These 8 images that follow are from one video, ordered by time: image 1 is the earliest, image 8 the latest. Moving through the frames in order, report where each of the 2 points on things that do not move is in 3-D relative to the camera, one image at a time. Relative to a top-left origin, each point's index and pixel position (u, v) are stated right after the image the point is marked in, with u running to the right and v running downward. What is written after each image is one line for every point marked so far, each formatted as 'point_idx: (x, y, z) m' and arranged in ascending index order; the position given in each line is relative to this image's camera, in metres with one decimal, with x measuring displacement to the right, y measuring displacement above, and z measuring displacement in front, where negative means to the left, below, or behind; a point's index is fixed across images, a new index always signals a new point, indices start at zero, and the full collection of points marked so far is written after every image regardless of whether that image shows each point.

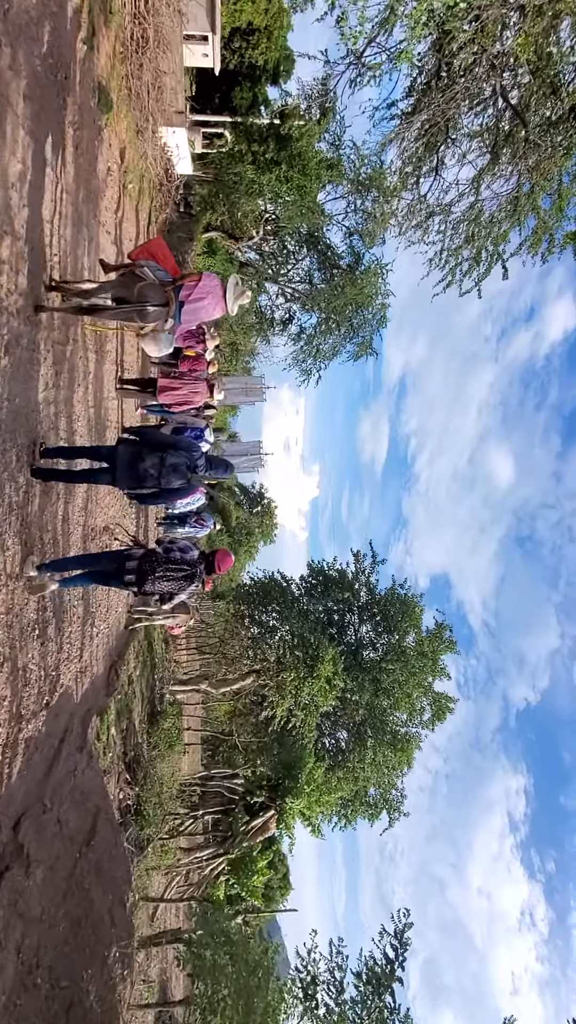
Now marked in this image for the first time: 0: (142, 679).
0: (-2.4, -2.7, +11.2) m
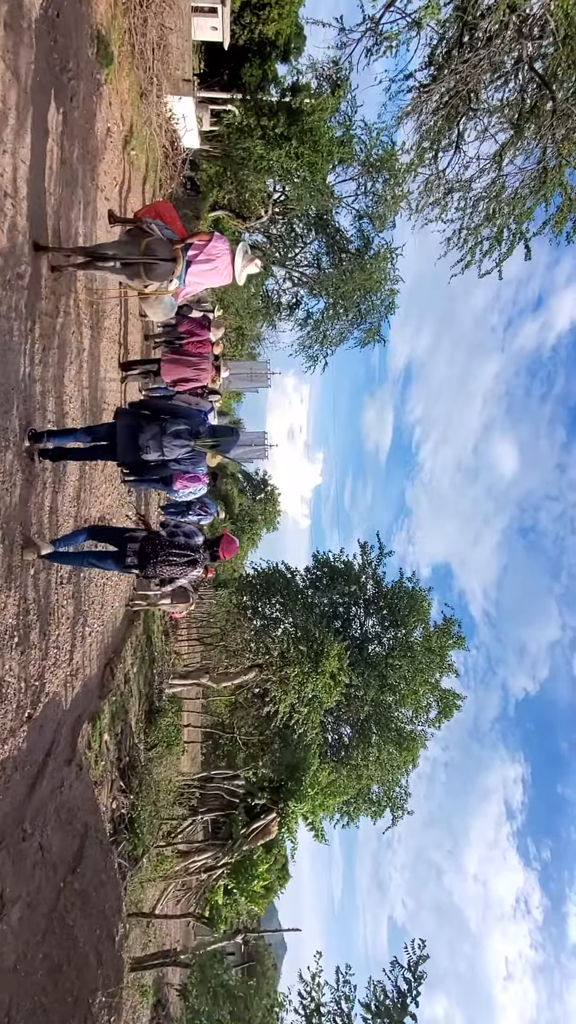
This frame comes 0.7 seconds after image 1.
0: (-2.3, -2.5, +10.7) m
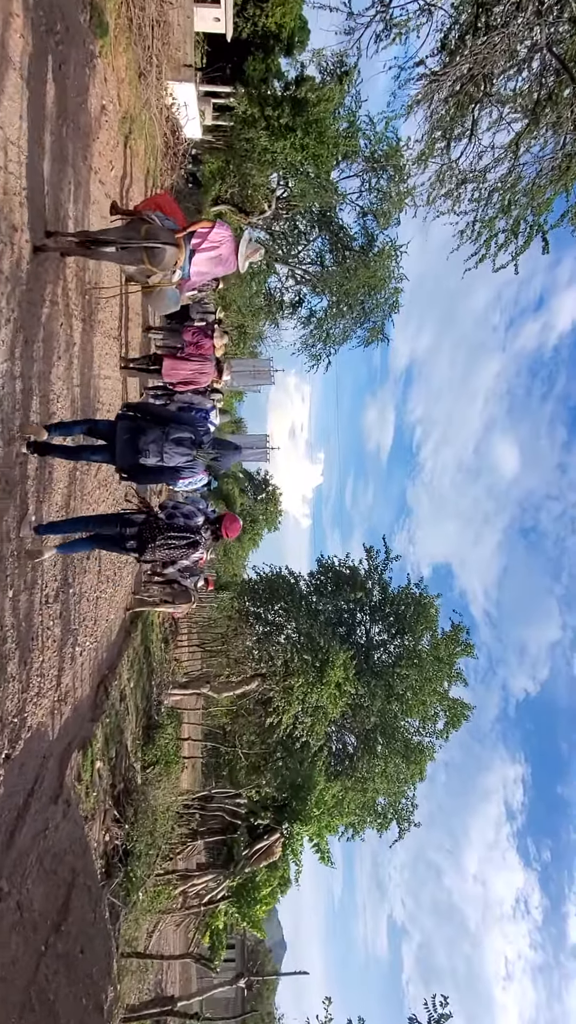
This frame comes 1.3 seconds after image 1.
0: (-2.2, -2.6, +10.1) m
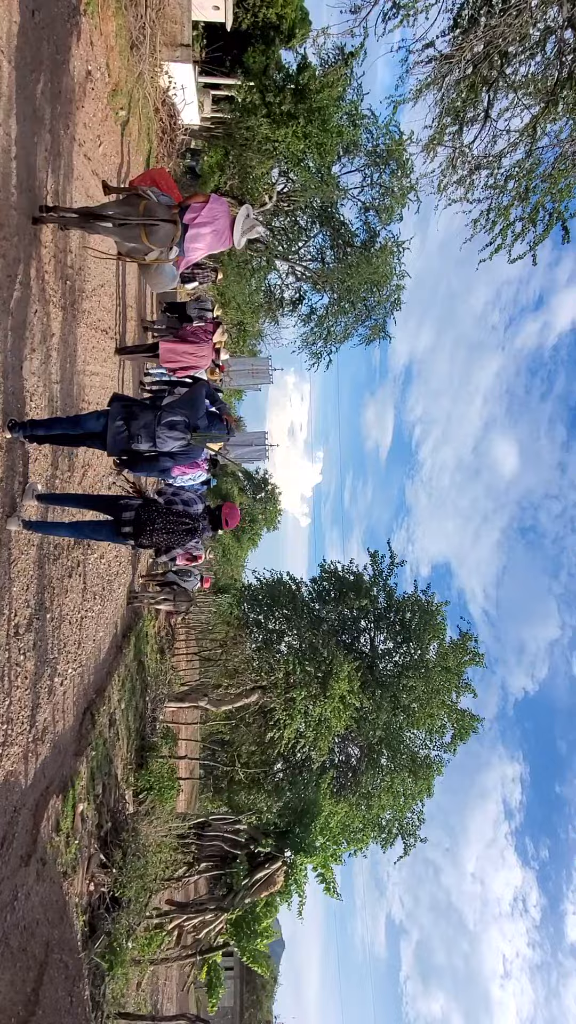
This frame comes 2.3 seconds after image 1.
0: (-2.2, -2.7, +9.4) m
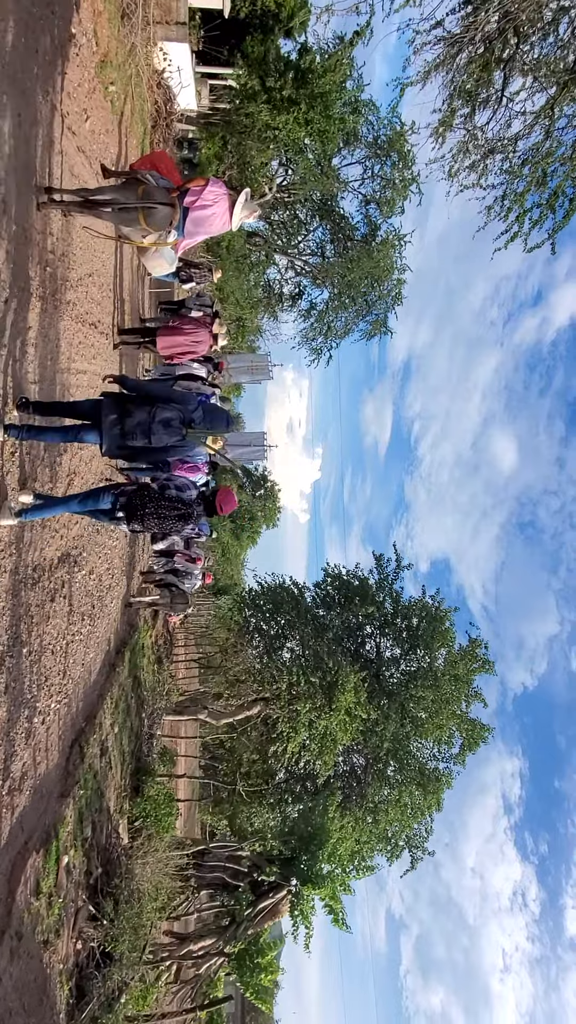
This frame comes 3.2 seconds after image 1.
0: (-2.1, -2.8, +8.8) m
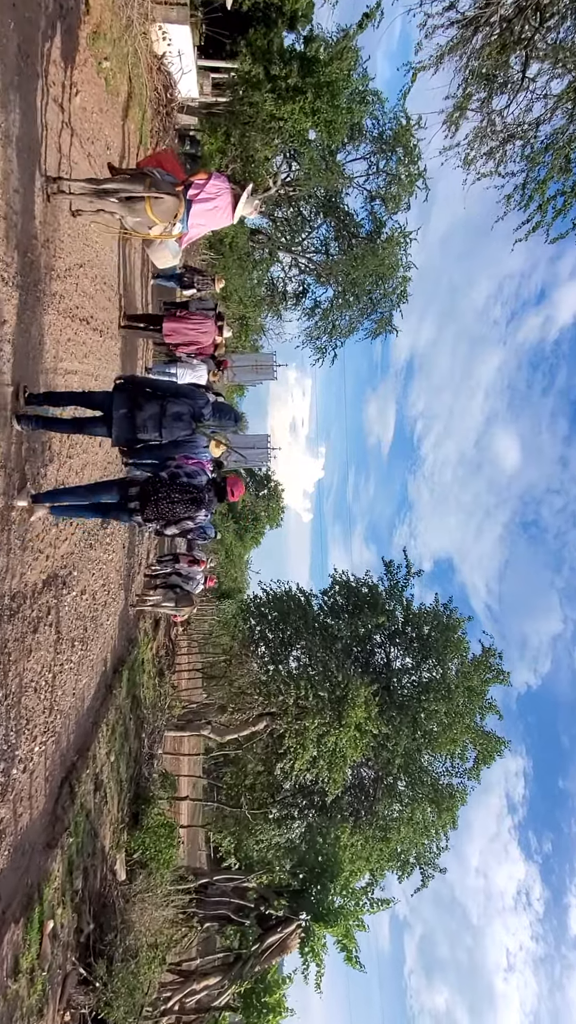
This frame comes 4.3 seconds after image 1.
0: (-2.0, -2.9, +8.2) m
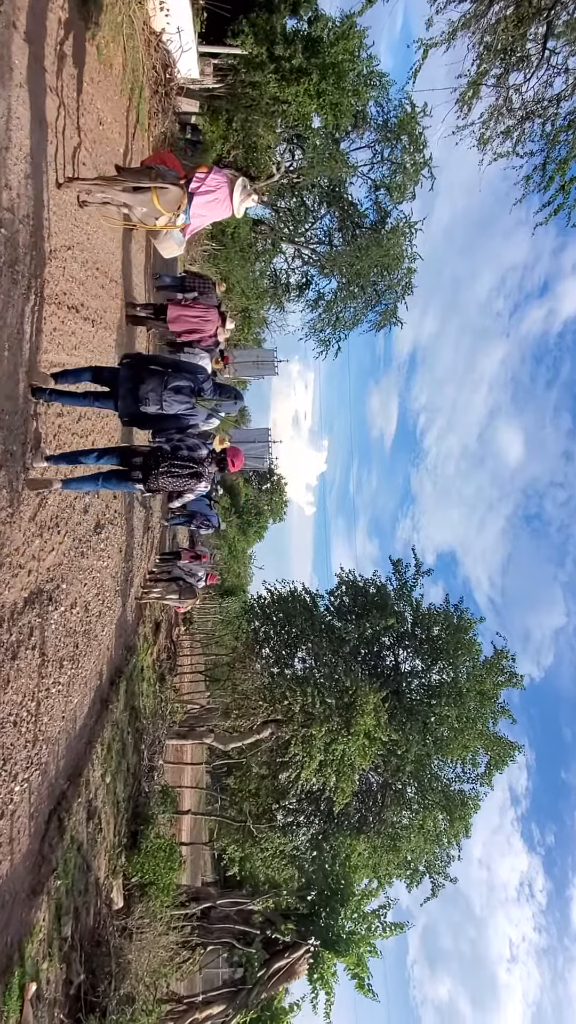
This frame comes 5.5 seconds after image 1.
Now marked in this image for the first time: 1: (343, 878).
0: (-1.9, -3.0, +7.7) m
1: (+1.1, -7.3, +13.8) m
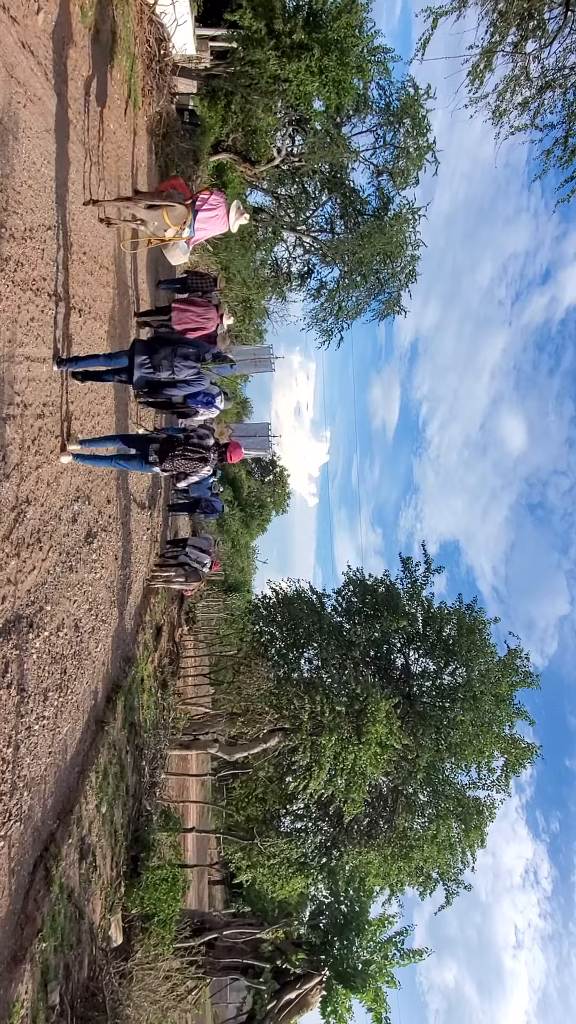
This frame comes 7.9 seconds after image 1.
0: (-1.8, -3.0, +7.1) m
1: (+1.3, -7.2, +13.3) m
